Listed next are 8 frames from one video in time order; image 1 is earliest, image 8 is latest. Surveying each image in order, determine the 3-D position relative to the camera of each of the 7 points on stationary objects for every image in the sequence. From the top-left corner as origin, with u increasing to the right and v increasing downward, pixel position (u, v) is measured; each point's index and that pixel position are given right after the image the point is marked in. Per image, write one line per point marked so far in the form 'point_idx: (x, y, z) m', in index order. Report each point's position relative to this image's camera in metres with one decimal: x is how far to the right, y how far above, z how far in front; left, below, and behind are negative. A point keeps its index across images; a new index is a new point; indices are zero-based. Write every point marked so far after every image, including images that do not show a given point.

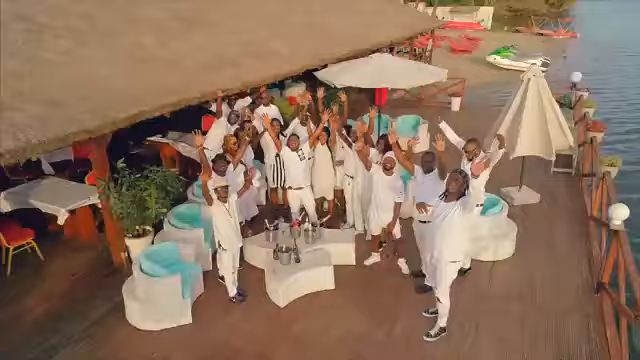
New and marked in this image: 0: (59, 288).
0: (-5.2, -2.0, +7.8) m
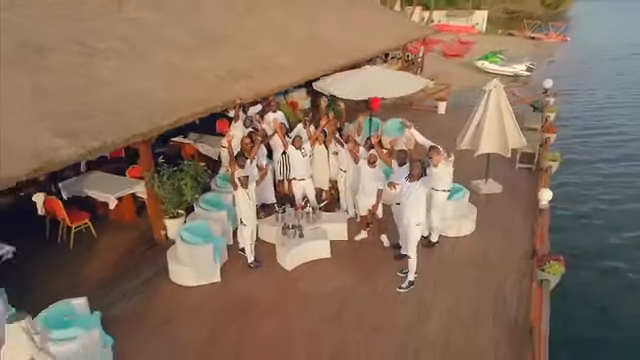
0: (-5.2, -1.8, +9.8) m
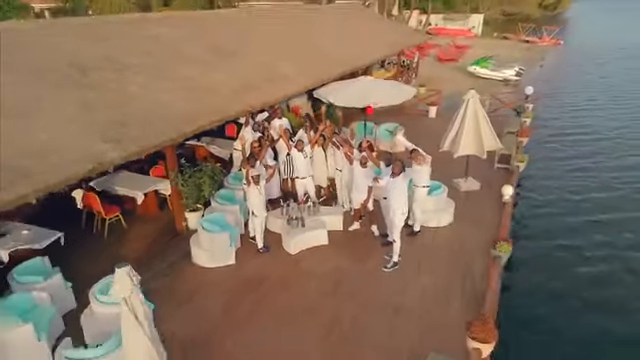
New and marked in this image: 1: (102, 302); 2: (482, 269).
0: (-5.2, -1.8, +11.5) m
1: (-4.3, -2.4, +7.4) m
2: (+4.0, -2.0, +10.3) m
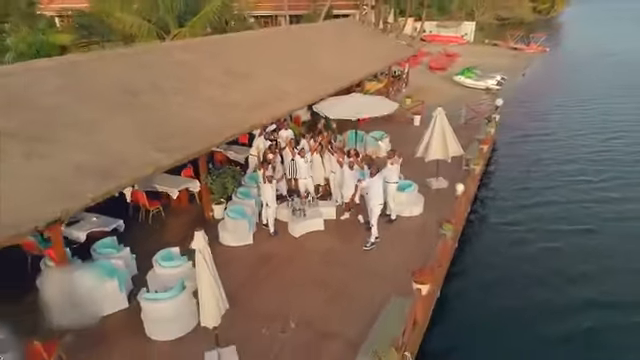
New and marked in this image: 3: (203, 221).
0: (-5.3, -1.8, +14.8) m
1: (-4.4, -2.4, +10.7) m
2: (+3.9, -2.0, +13.6) m
3: (-4.5, -1.5, +15.1) m
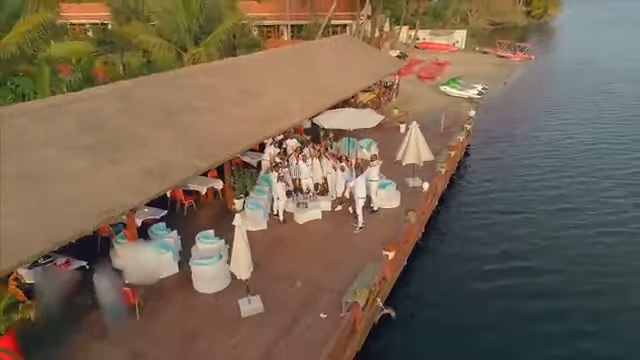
0: (-5.4, -1.7, +18.9) m
1: (-4.4, -2.4, +14.9) m
2: (+3.8, -1.9, +17.7) m
3: (-4.5, -1.5, +19.2) m
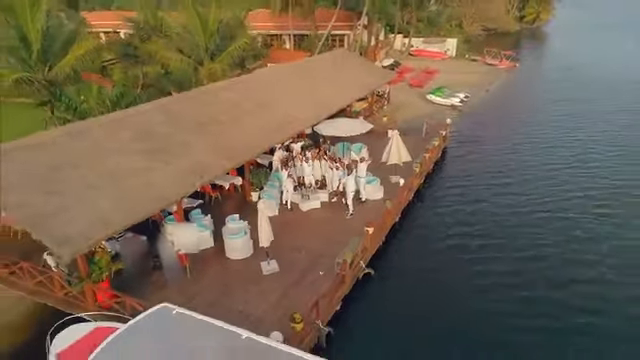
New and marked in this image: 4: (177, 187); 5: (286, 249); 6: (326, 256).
0: (-5.4, -1.6, +24.0) m
1: (-4.4, -2.2, +19.9) m
2: (+3.8, -1.8, +22.8) m
3: (-4.6, -1.4, +24.3) m
4: (-6.9, -0.3, +19.1) m
5: (-1.7, -3.4, +19.7) m
6: (+0.3, -3.7, +19.1) m
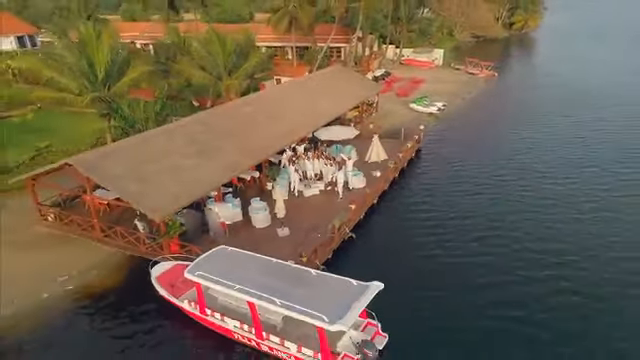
0: (-5.5, -1.0, +32.2) m
1: (-4.6, -1.6, +28.1) m
2: (+3.7, -1.2, +31.0) m
3: (-4.7, -0.8, +32.5) m
4: (-7.0, +0.2, +27.3) m
5: (-1.9, -2.9, +27.9) m
6: (+0.2, -3.1, +27.3) m
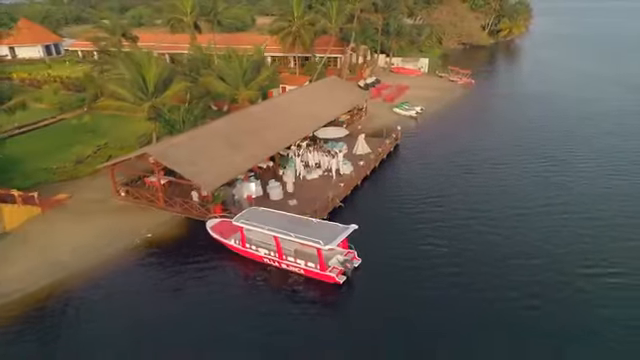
0: (-5.7, +0.3, +43.0) m
1: (-4.7, -0.3, +38.9) m
2: (+3.5, +0.1, +41.8) m
3: (-4.9, +0.5, +43.3) m
4: (-7.2, +1.6, +38.1) m
5: (-2.0, -1.5, +38.7) m
6: (0.0, -1.8, +38.1) m
